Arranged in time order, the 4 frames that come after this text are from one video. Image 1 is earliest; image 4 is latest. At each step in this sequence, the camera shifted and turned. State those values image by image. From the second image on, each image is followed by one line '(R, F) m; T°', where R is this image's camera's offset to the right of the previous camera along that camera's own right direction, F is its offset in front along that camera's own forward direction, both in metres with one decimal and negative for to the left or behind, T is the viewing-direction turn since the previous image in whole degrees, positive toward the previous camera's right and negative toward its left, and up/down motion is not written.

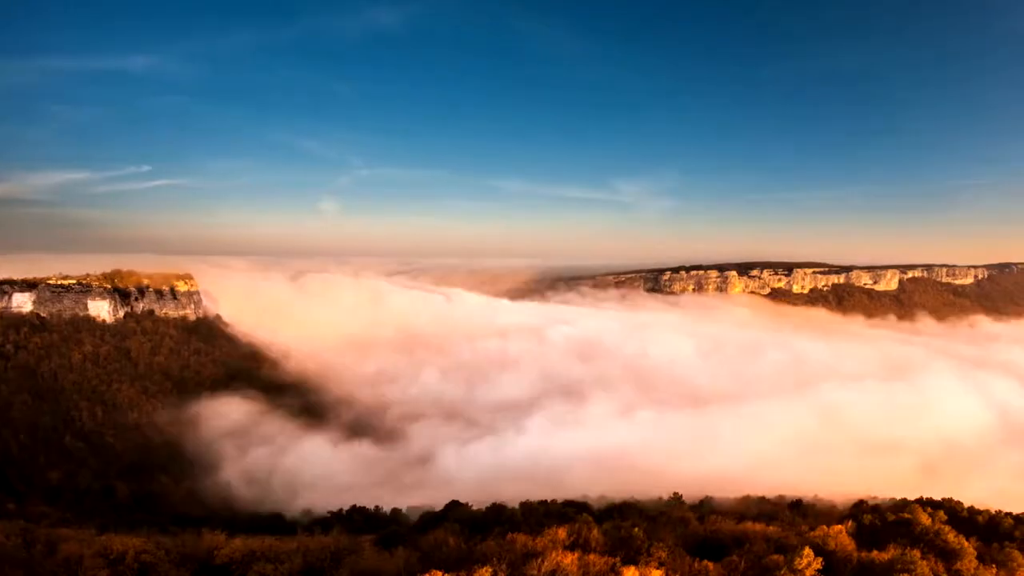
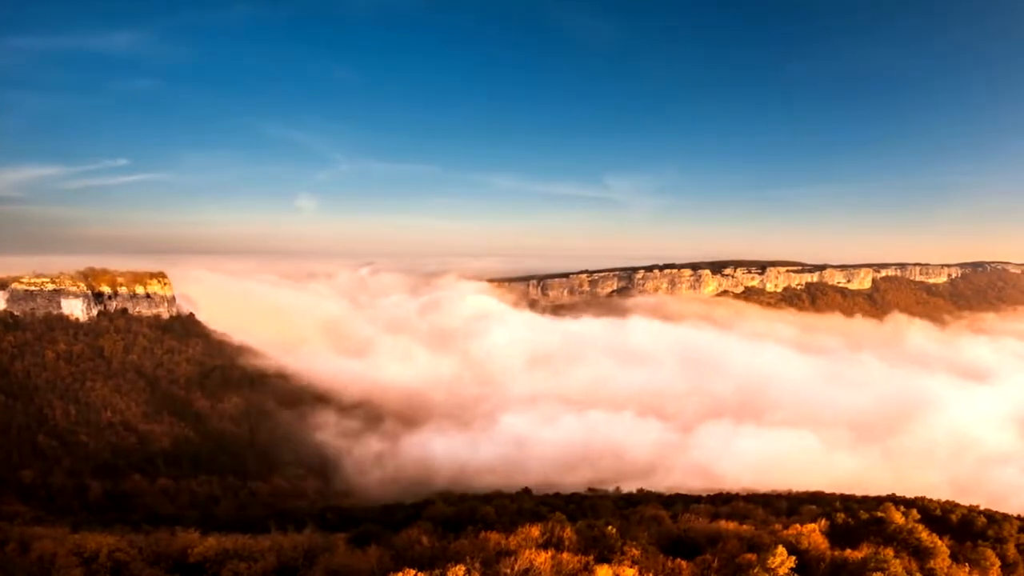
(+1.1, +0.1) m; 0°
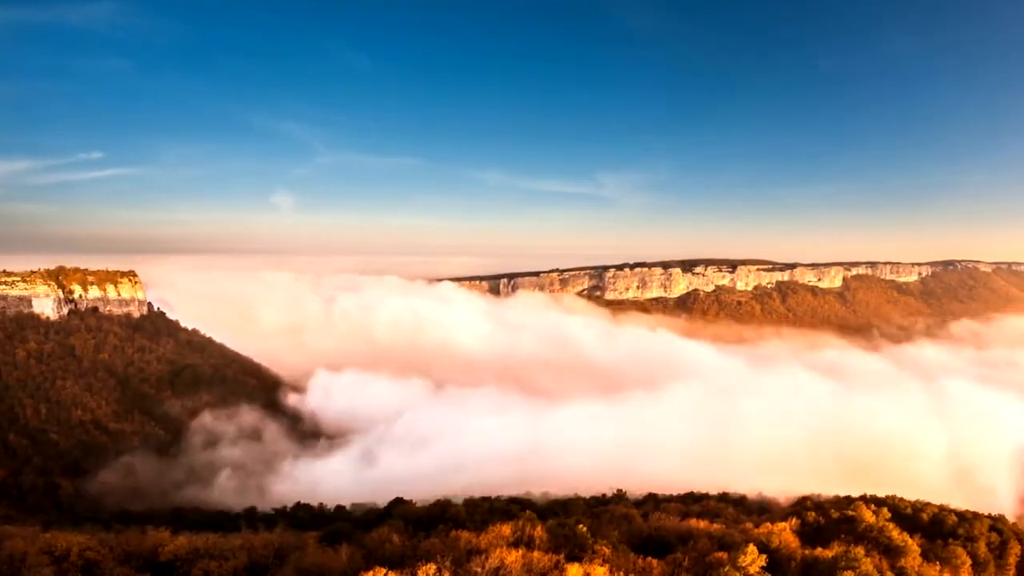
(+1.2, +0.1) m; 0°
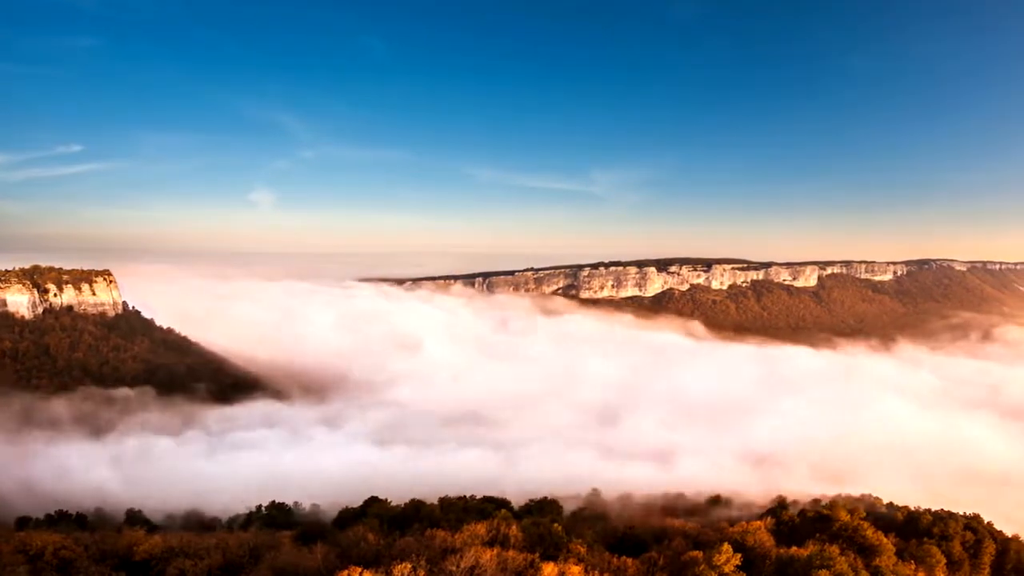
(+1.0, +0.1) m; 0°
